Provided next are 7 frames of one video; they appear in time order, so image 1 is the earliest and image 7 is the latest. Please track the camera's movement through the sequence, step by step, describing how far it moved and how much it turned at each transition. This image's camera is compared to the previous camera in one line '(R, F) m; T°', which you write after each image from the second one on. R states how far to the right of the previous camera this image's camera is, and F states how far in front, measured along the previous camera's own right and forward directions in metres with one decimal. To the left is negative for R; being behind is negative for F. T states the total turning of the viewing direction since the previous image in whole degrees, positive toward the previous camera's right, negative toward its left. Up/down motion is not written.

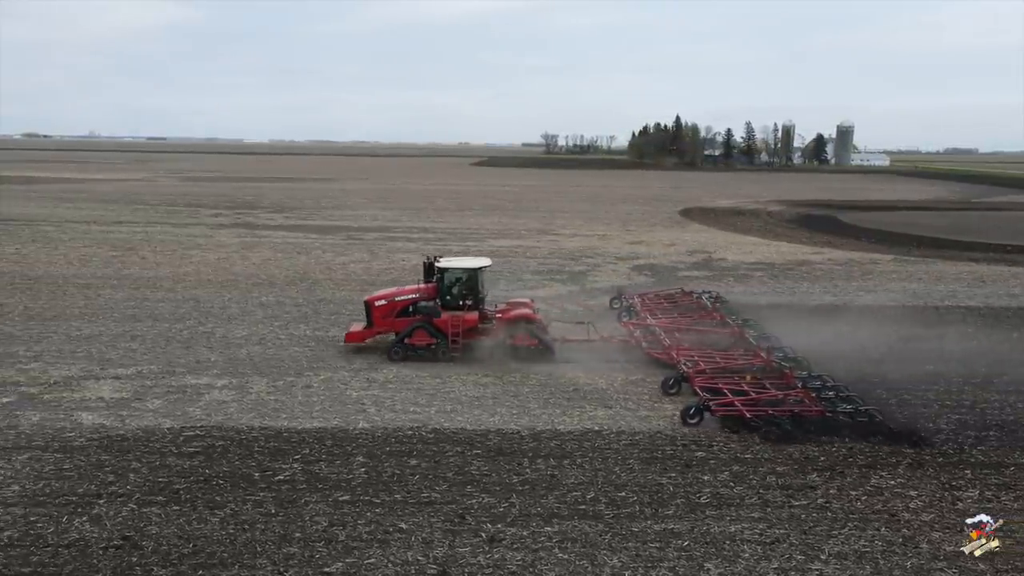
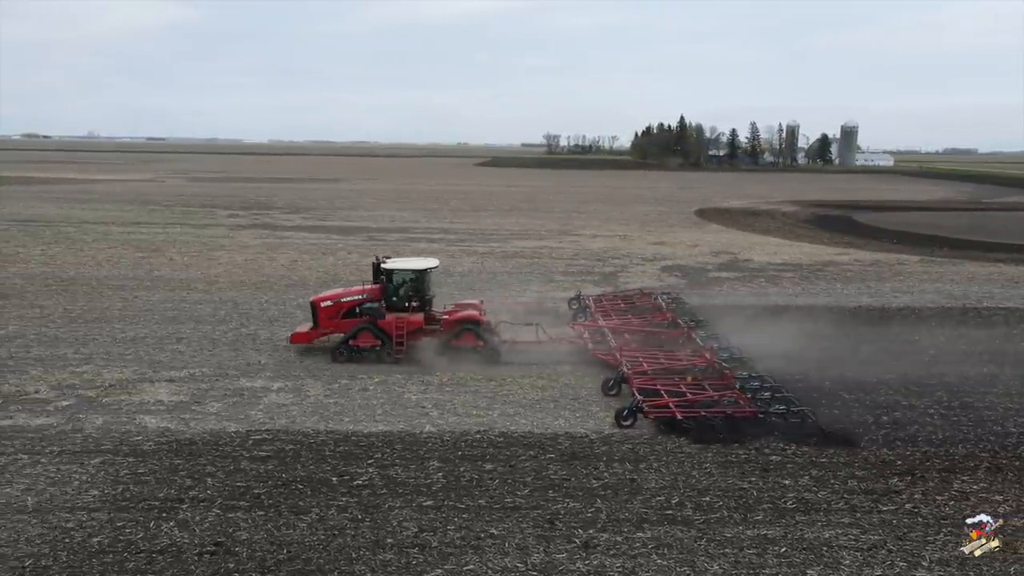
(-0.9, 0.0) m; 0°
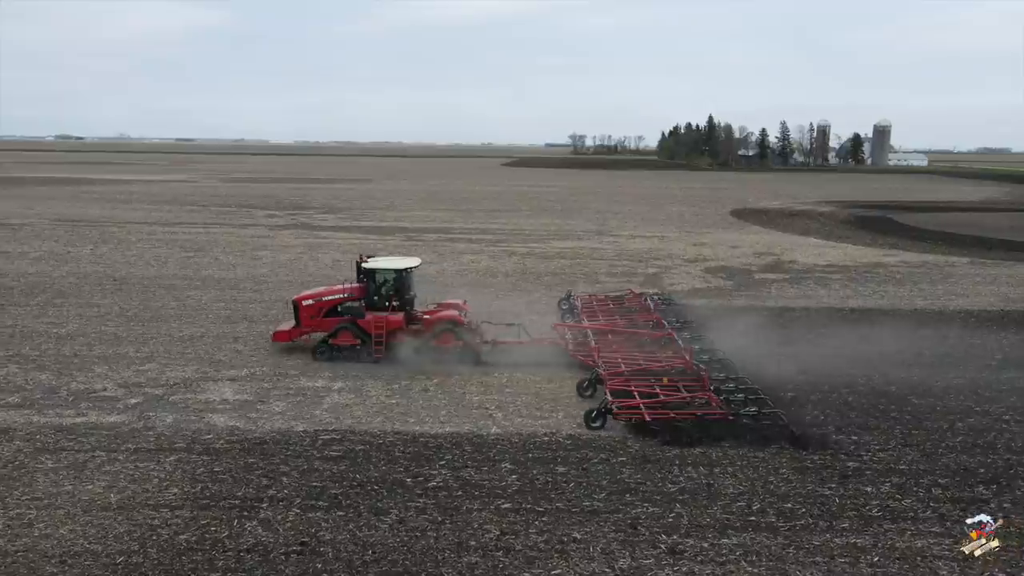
(-0.6, 0.0) m; -2°
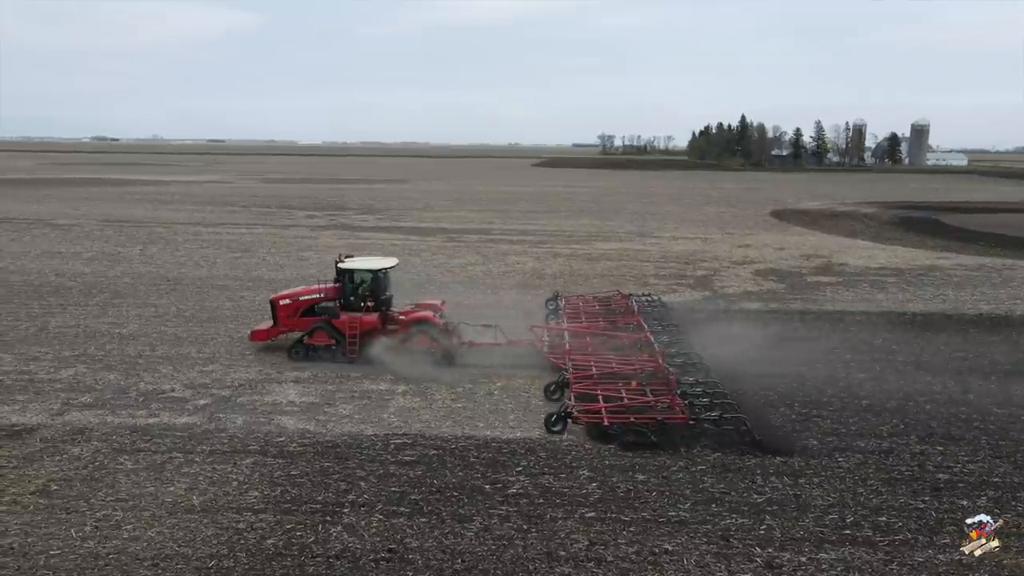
(-0.6, +0.1) m; -2°
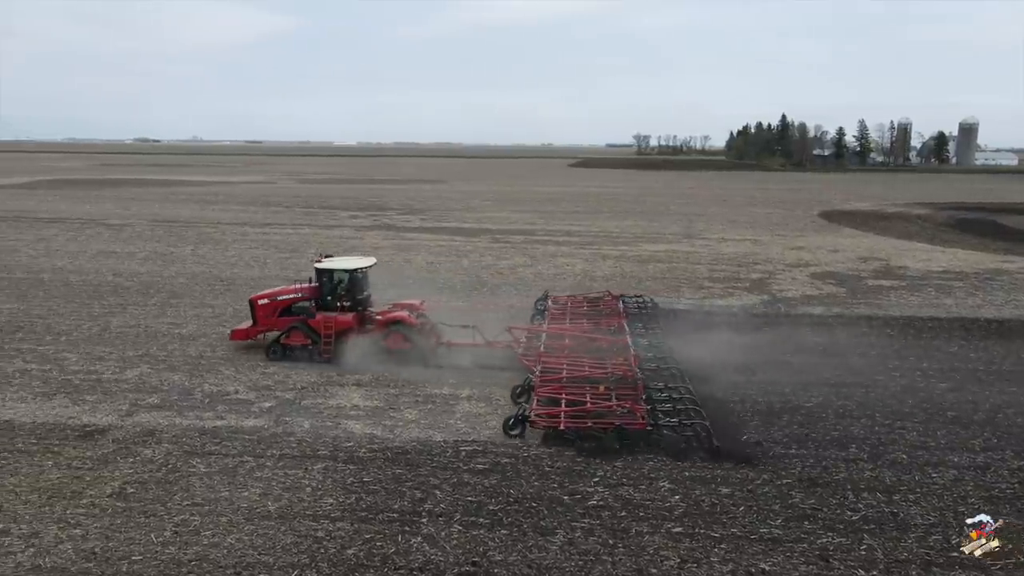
(-0.5, +0.2) m; -3°
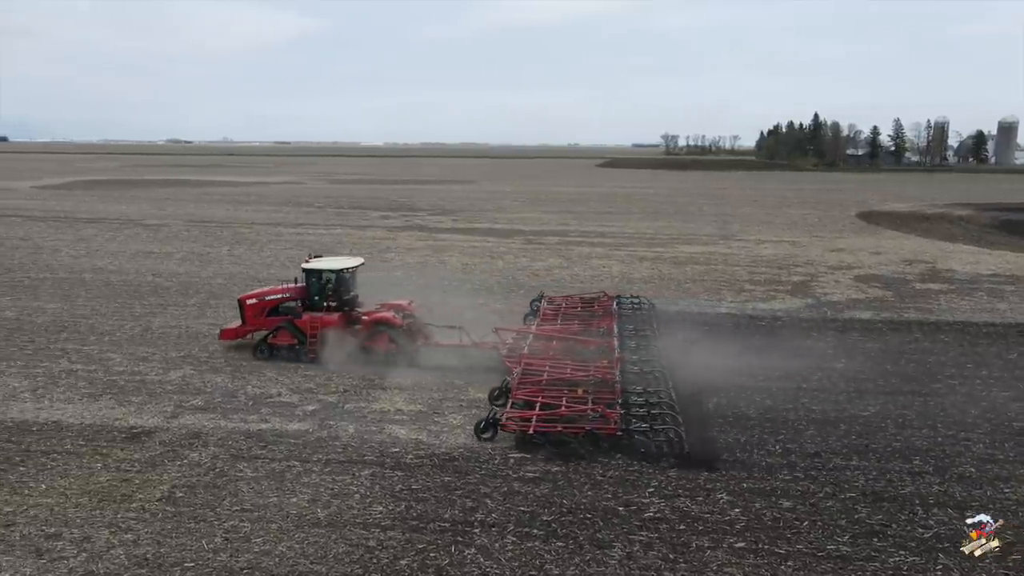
(-0.3, +0.2) m; -2°
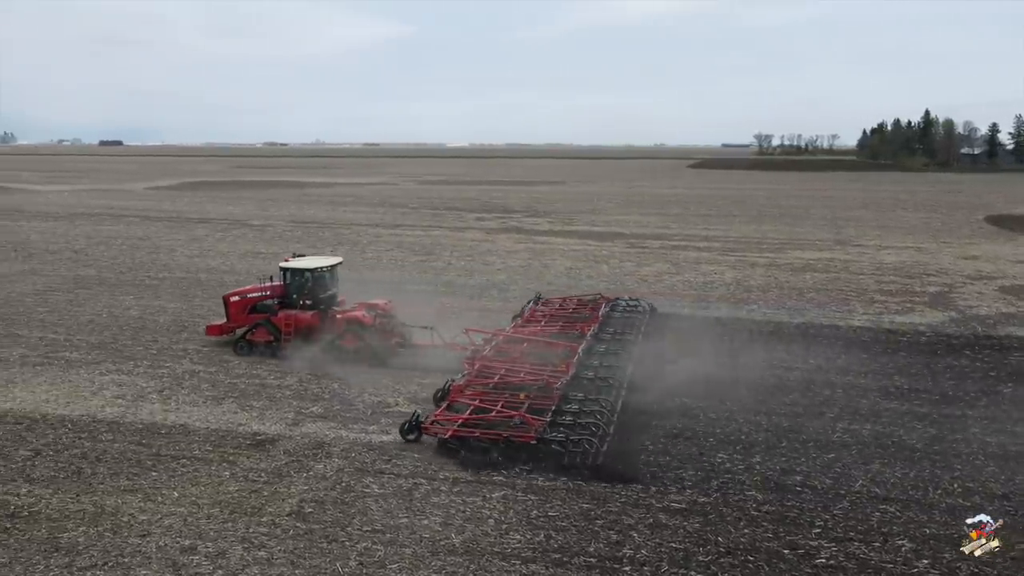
(-0.7, +0.6) m; -6°
